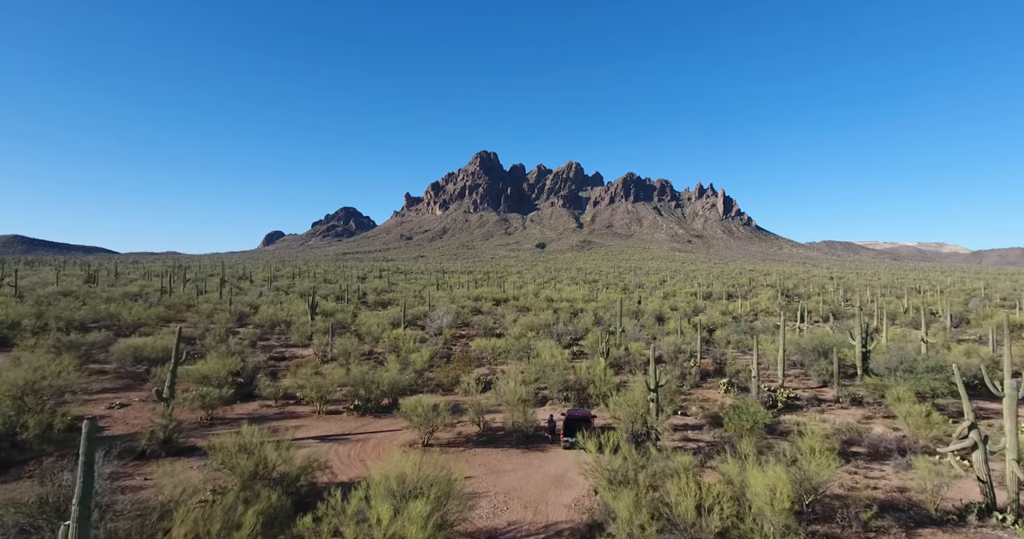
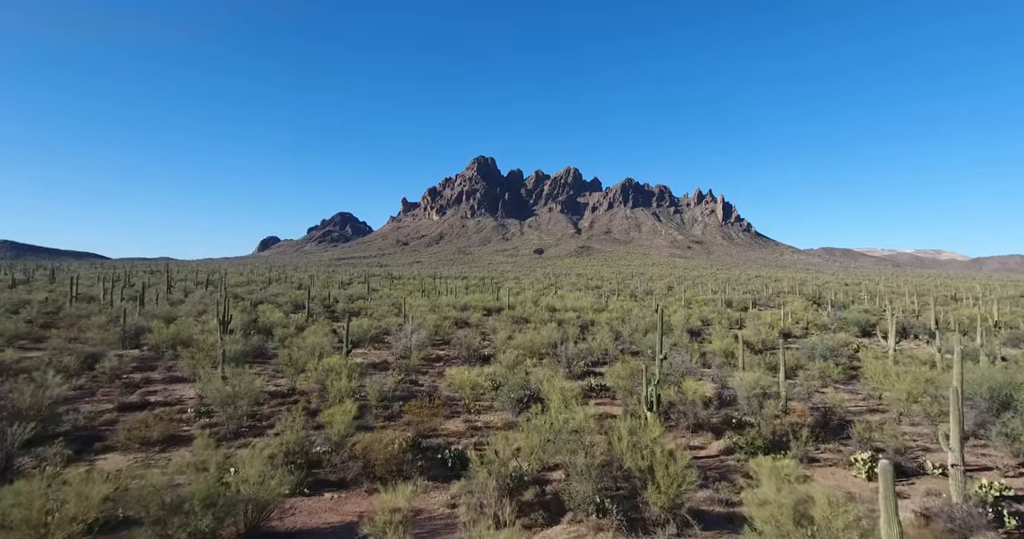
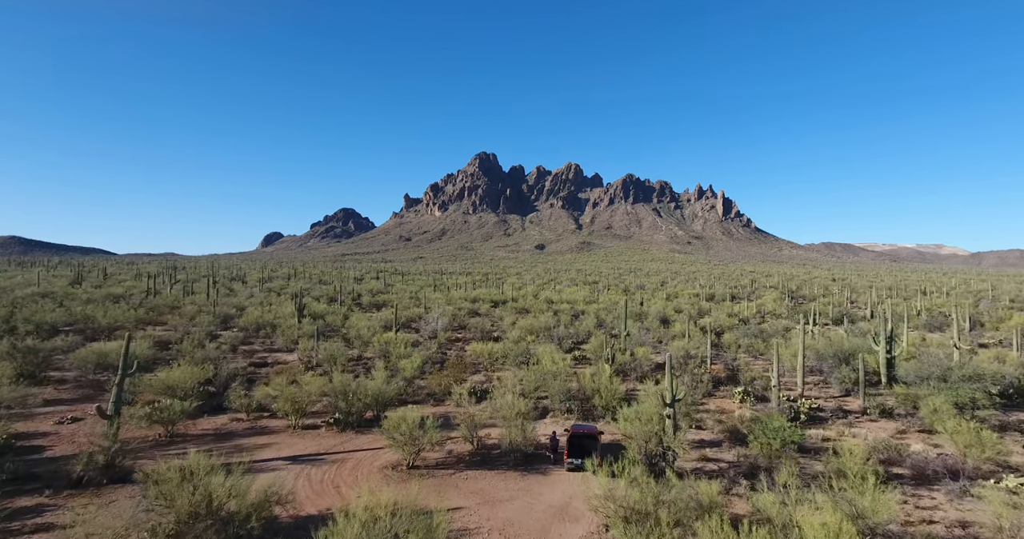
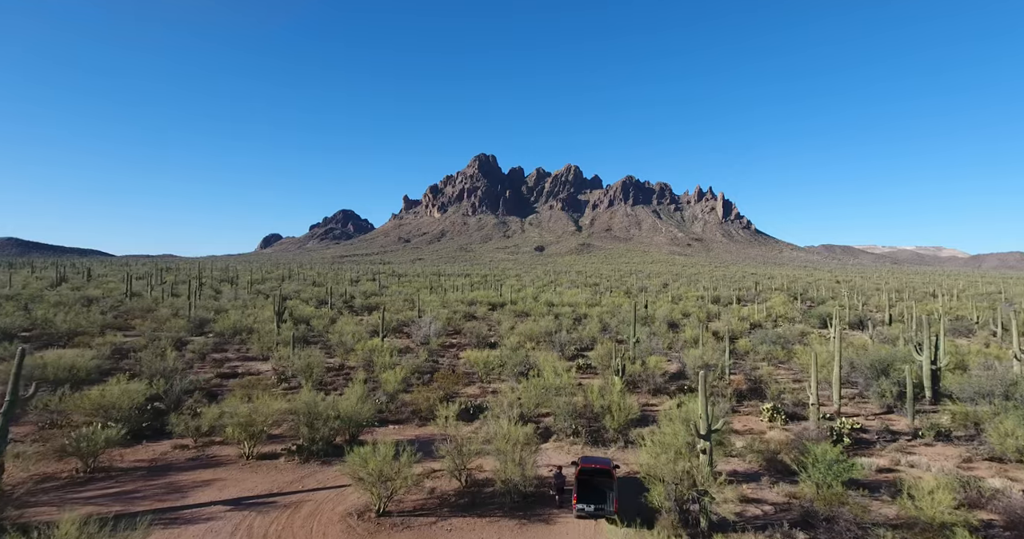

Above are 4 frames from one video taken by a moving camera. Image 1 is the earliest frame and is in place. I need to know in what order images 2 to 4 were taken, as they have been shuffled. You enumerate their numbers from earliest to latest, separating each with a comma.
3, 4, 2
